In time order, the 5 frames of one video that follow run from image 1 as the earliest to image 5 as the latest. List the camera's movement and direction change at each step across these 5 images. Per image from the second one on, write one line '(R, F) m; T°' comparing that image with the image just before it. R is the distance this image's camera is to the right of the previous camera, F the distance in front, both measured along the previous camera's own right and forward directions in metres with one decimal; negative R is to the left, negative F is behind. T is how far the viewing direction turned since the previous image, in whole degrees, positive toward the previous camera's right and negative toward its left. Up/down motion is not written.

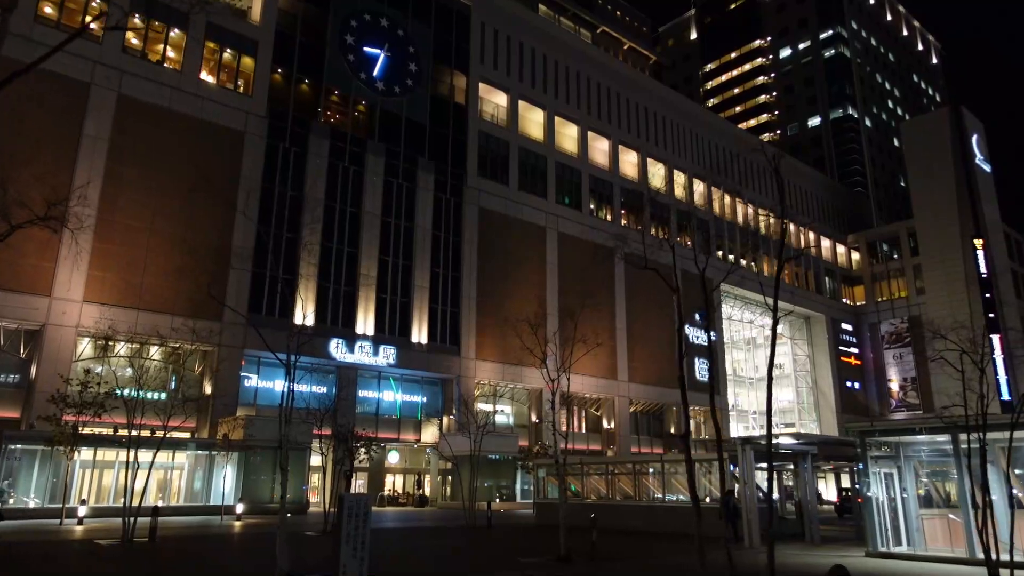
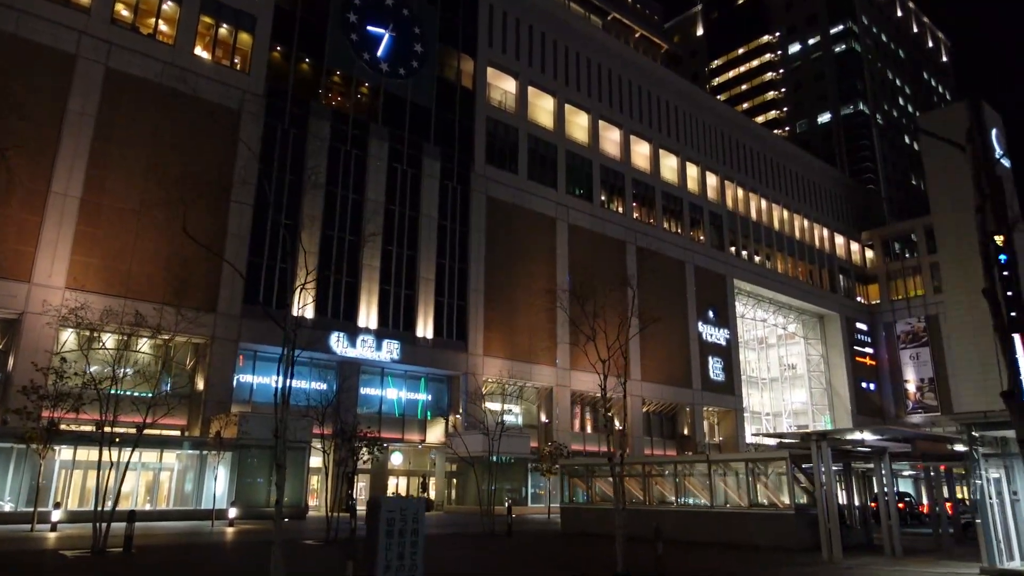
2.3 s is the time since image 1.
(-0.9, +2.5) m; 0°
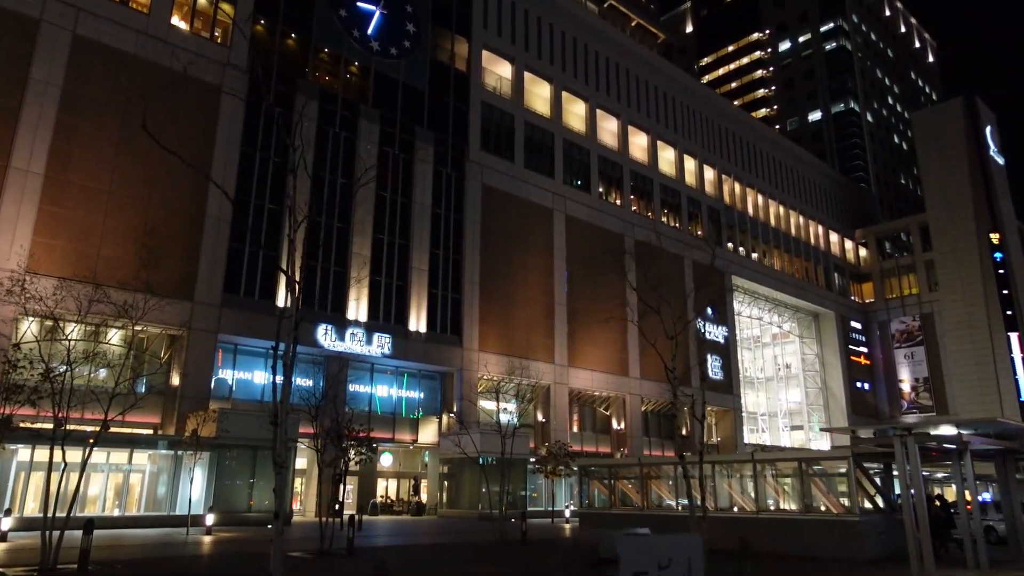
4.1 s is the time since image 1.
(-1.0, +2.4) m; +2°
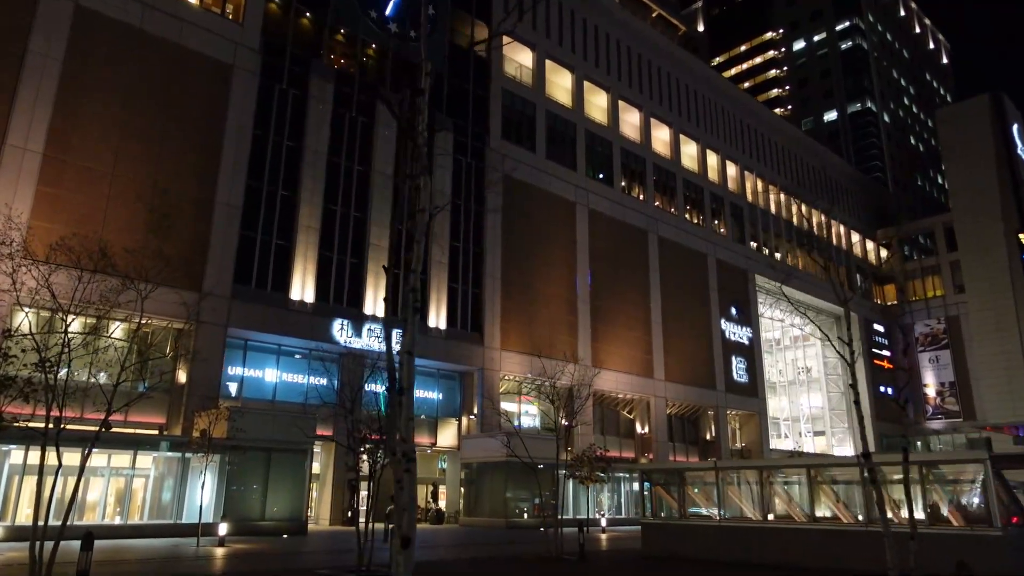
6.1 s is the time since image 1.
(-1.5, +2.4) m; 0°
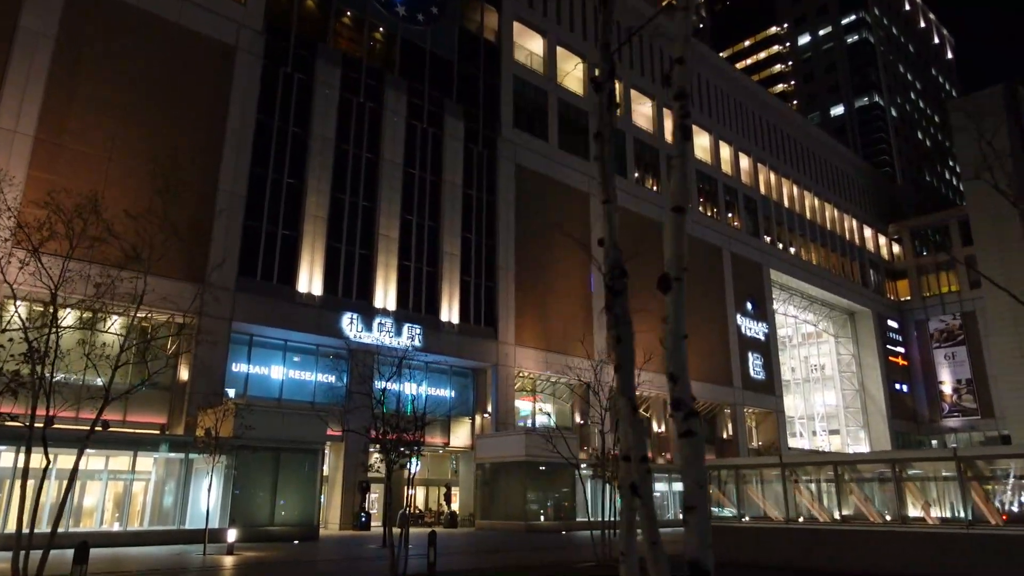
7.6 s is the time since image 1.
(-1.1, +1.7) m; 0°
